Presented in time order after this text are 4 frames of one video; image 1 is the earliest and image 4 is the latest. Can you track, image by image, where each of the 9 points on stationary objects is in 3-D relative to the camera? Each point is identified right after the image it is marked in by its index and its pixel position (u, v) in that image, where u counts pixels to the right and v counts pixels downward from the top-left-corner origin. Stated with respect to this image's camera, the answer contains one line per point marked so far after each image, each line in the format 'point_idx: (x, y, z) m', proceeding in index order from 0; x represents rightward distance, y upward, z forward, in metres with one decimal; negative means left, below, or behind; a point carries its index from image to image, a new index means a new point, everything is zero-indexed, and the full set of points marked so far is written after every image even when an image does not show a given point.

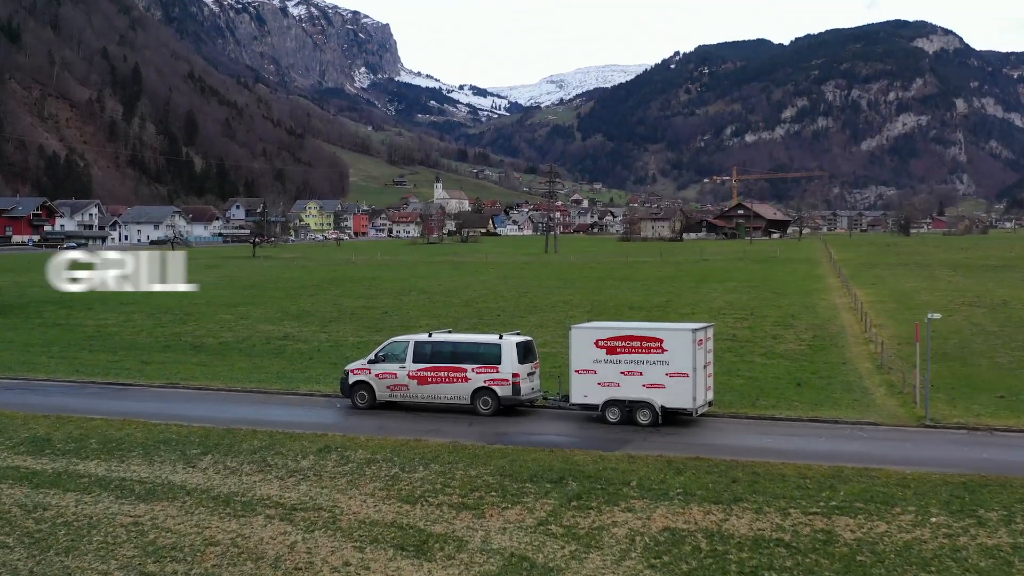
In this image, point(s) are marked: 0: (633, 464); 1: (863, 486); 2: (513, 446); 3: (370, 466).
0: (+2.2, -3.3, +16.2) m
1: (+5.9, -3.3, +14.7) m
2: (0.0, -3.2, +17.8) m
3: (-2.7, -3.4, +16.6) m
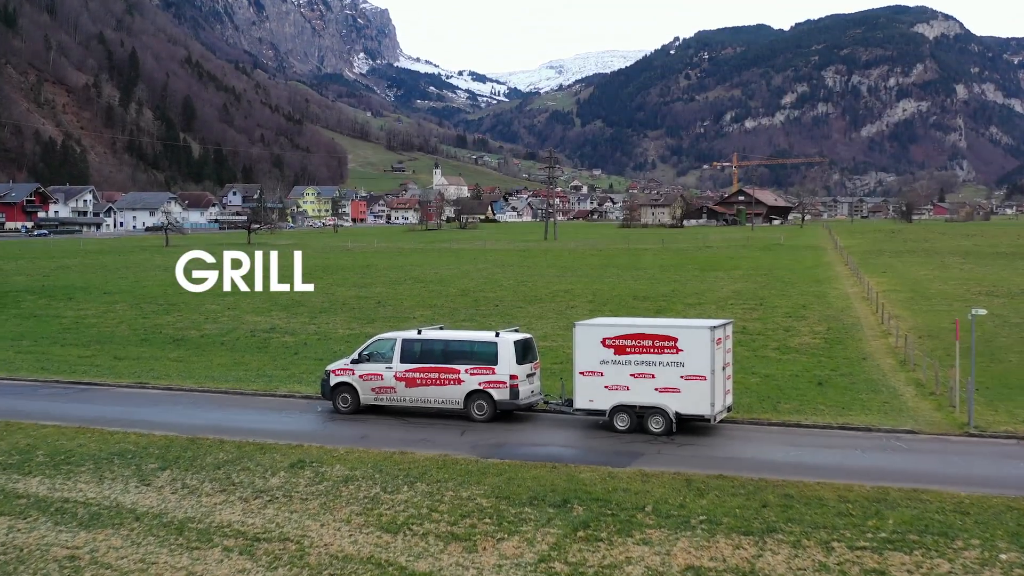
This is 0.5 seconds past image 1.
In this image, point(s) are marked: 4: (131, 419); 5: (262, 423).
0: (+2.2, -3.2, +14.2) m
1: (+5.8, -3.3, +12.7) m
2: (0.0, -3.1, +15.8) m
3: (-2.7, -3.3, +14.6) m
4: (-8.5, -2.9, +19.5) m
5: (-5.5, -3.0, +19.2) m
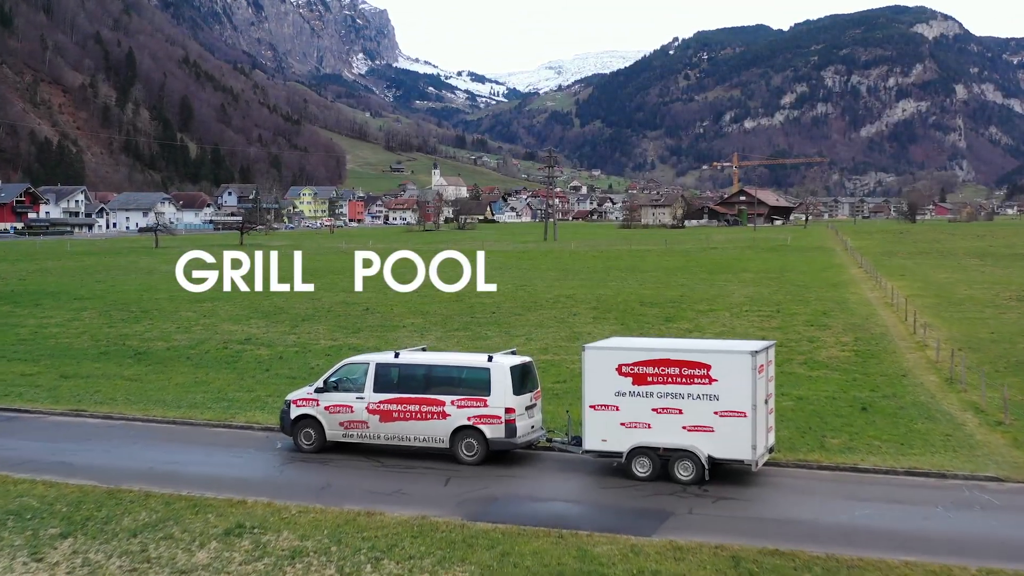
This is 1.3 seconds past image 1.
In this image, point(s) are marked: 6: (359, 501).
0: (+2.1, -3.4, +10.9) m
1: (+5.8, -3.5, +9.4) m
2: (-0.1, -3.4, +12.5) m
3: (-2.8, -3.6, +11.3) m
4: (-8.5, -3.2, +16.2) m
5: (-5.5, -3.2, +15.9) m
6: (-2.4, -3.3, +13.8) m
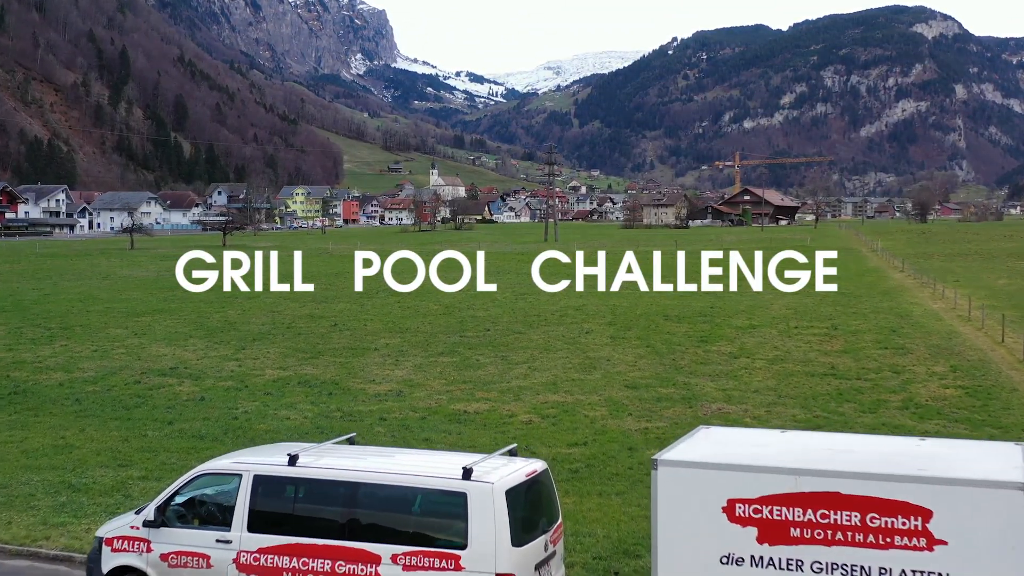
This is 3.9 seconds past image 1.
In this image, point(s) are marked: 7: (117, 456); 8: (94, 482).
0: (+2.1, -3.9, +3.2) m
1: (+5.8, -4.0, +1.7) m
2: (-0.1, -3.8, +4.8) m
3: (-2.8, -4.0, +3.6) m
4: (-8.6, -3.6, +8.5) m
5: (-5.6, -3.7, +8.2) m
6: (-2.4, -3.8, +6.0) m
7: (-7.7, -3.2, +17.3) m
8: (-7.1, -3.3, +14.7) m
